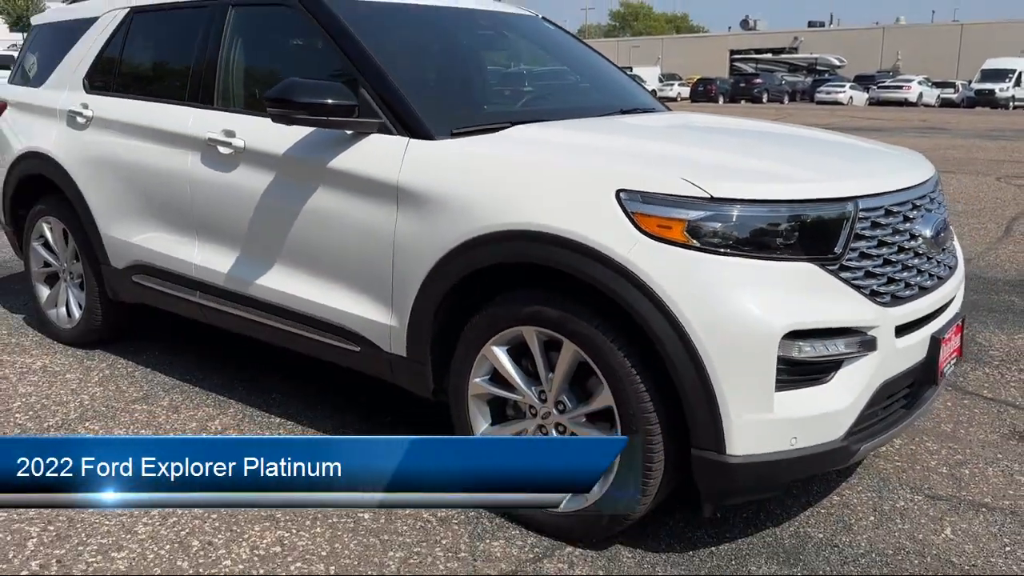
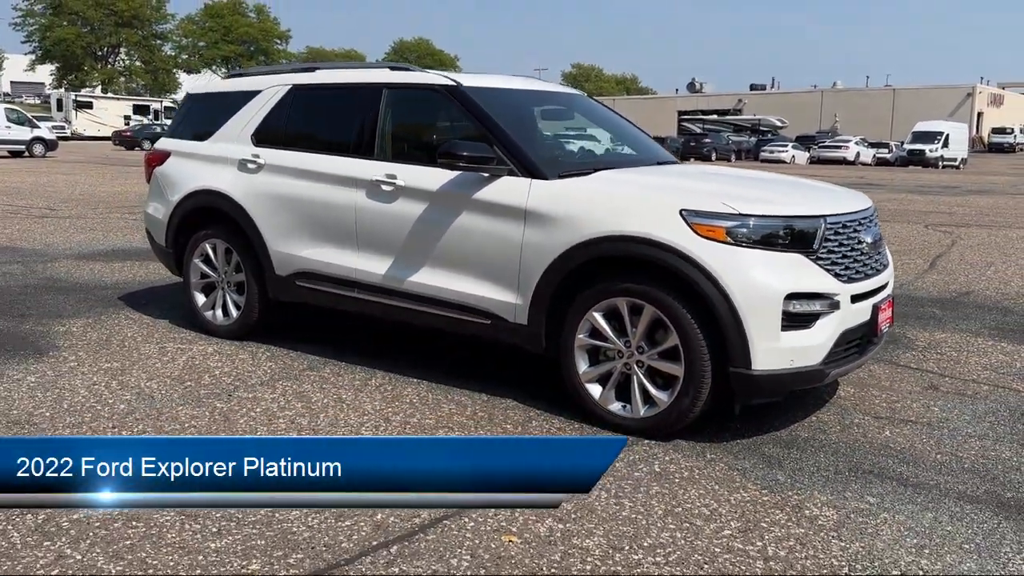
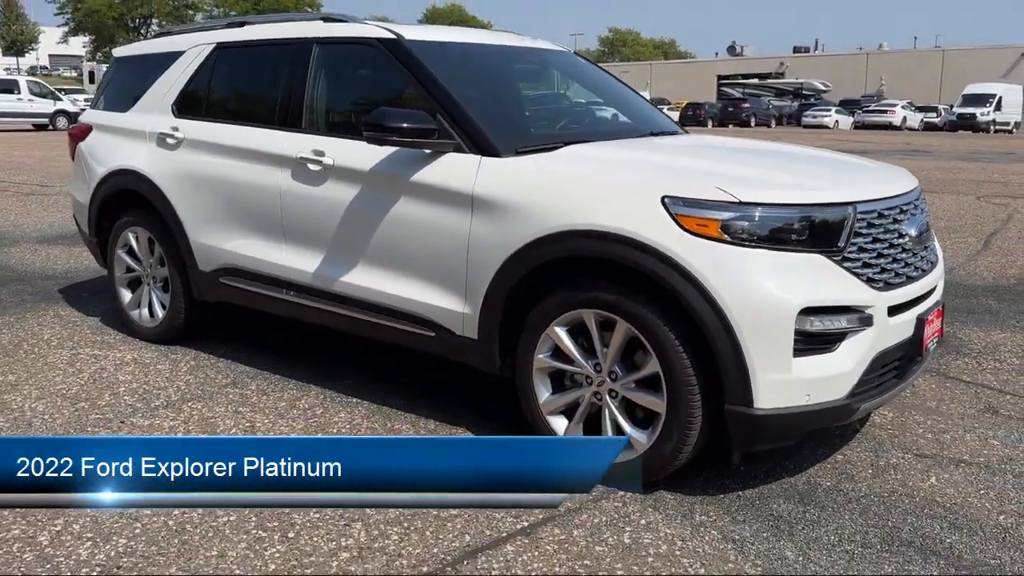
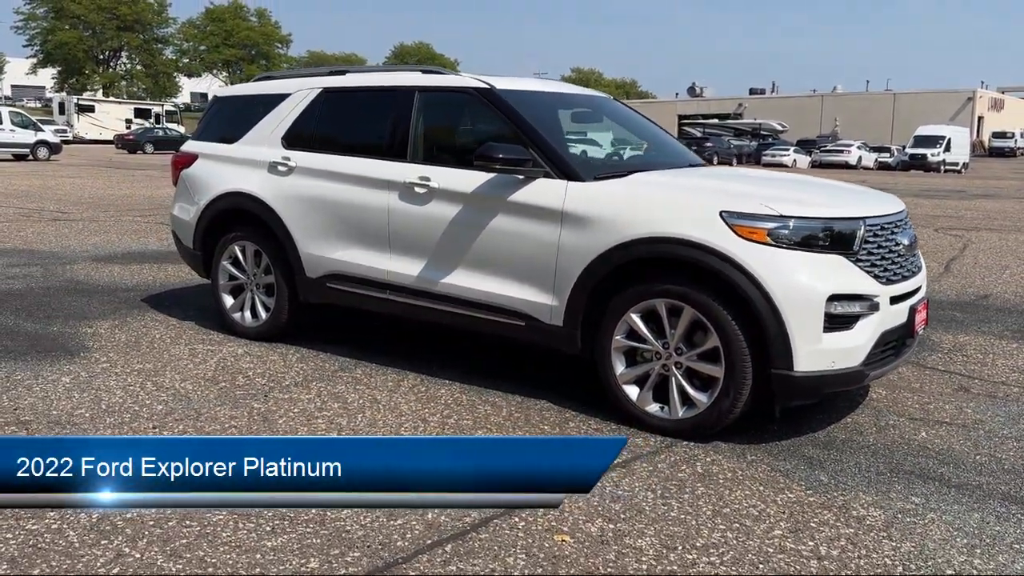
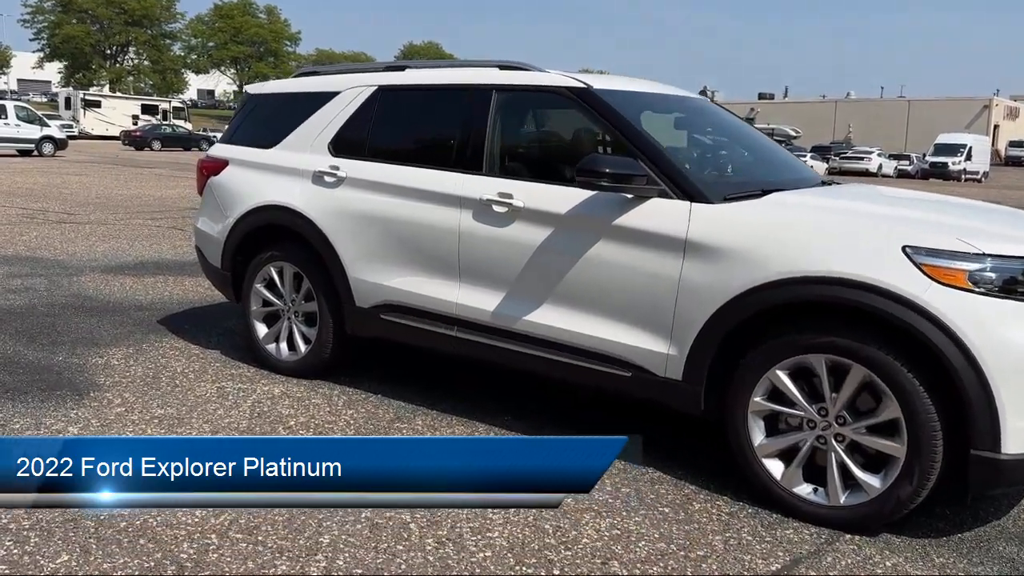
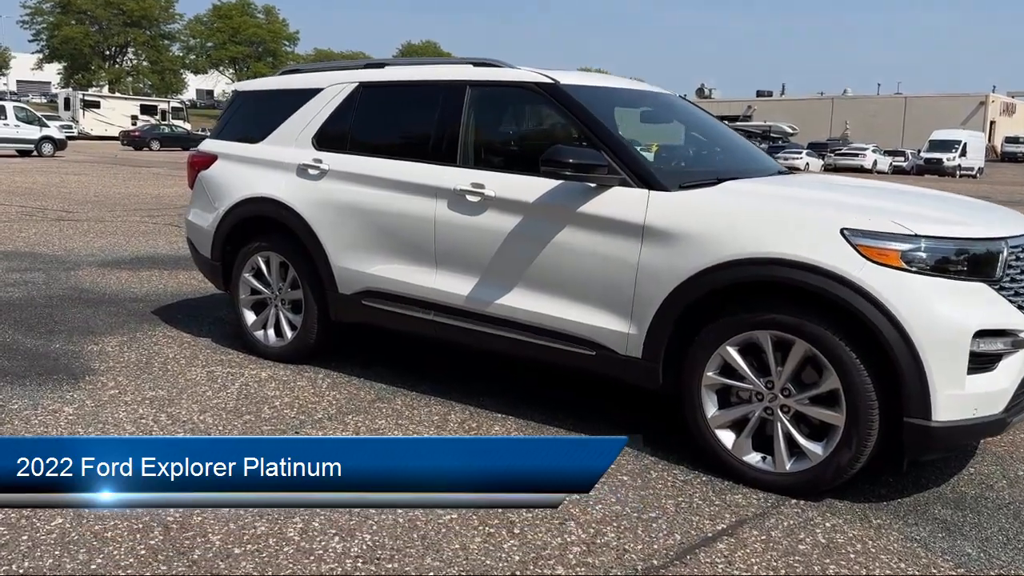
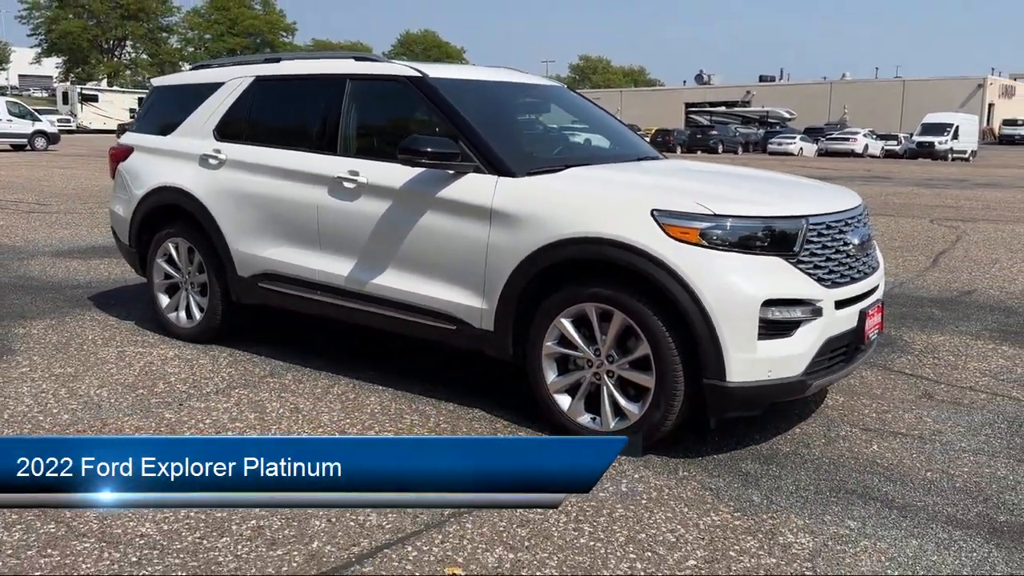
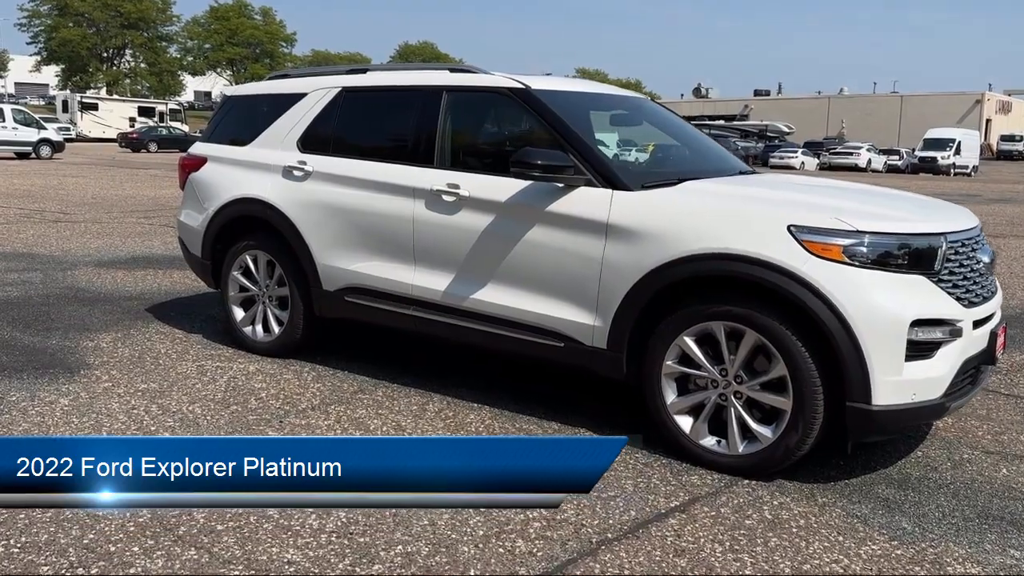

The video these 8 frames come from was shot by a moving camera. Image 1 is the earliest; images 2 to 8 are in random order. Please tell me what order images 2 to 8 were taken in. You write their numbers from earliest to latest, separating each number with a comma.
3, 7, 2, 4, 8, 6, 5
